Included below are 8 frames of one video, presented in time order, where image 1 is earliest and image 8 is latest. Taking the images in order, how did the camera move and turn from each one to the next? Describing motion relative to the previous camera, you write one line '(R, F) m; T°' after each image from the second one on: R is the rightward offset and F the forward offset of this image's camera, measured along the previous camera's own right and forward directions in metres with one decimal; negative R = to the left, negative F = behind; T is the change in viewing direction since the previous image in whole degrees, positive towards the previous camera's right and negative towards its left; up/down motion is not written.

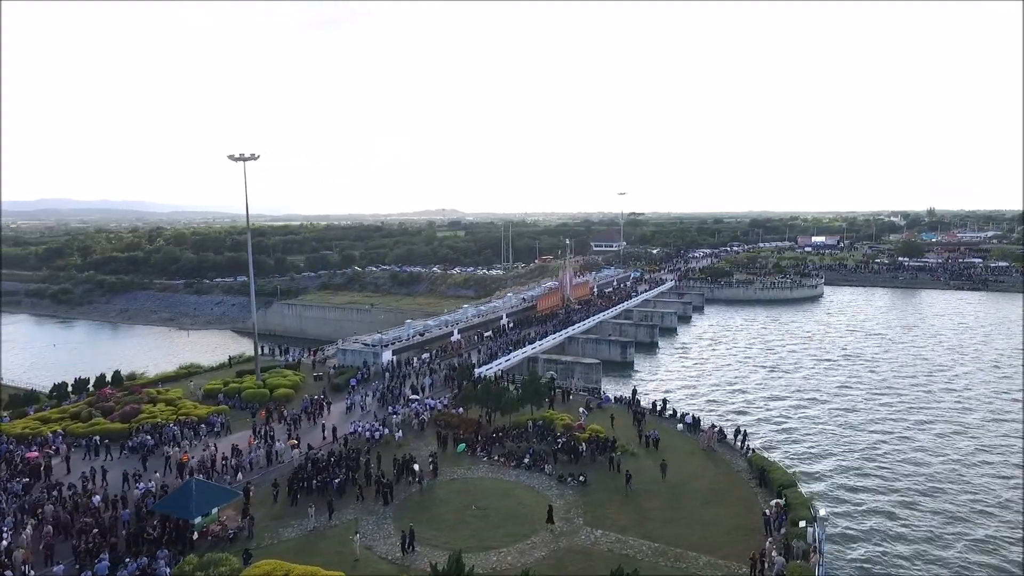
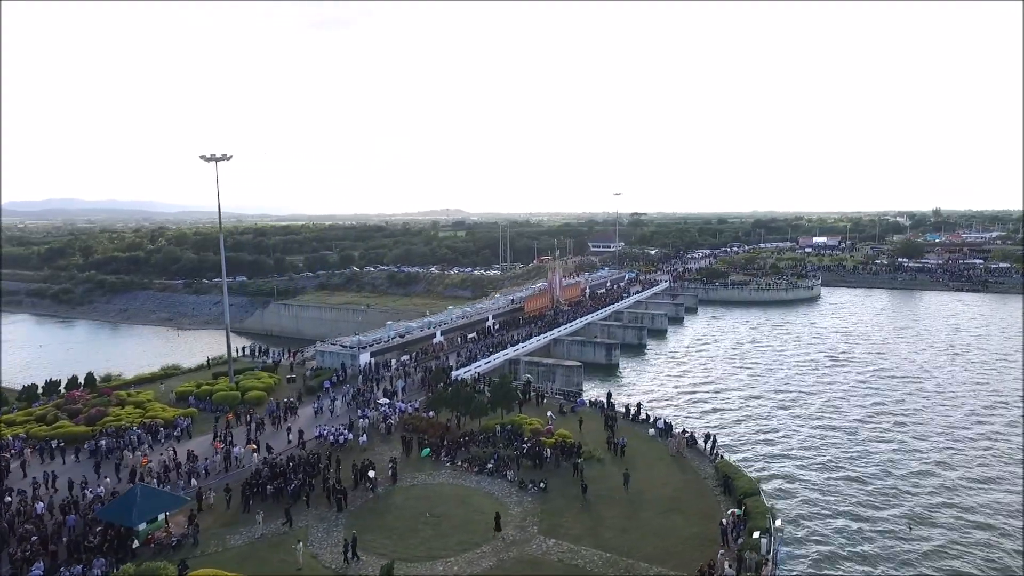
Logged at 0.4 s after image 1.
(+1.4, +0.4) m; 0°
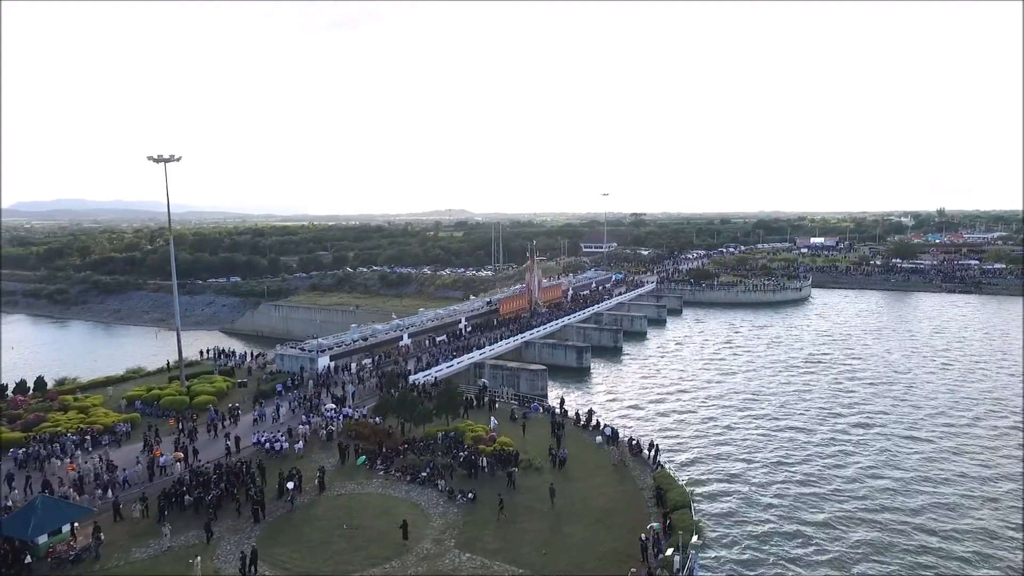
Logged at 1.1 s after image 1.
(+2.3, +0.6) m; 0°
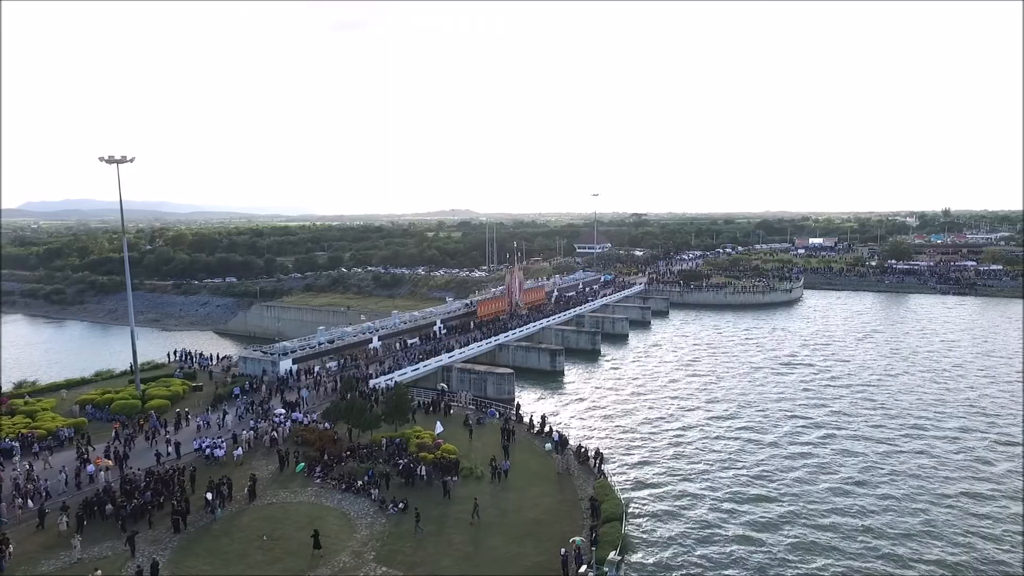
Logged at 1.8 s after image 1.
(+2.1, +0.5) m; -1°
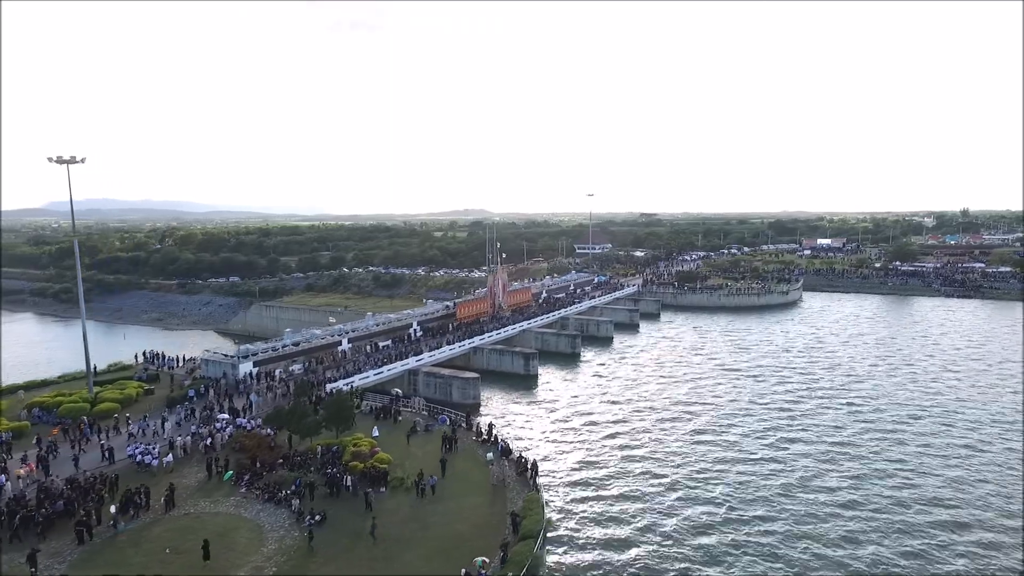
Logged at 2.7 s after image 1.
(+2.6, +0.8) m; -1°
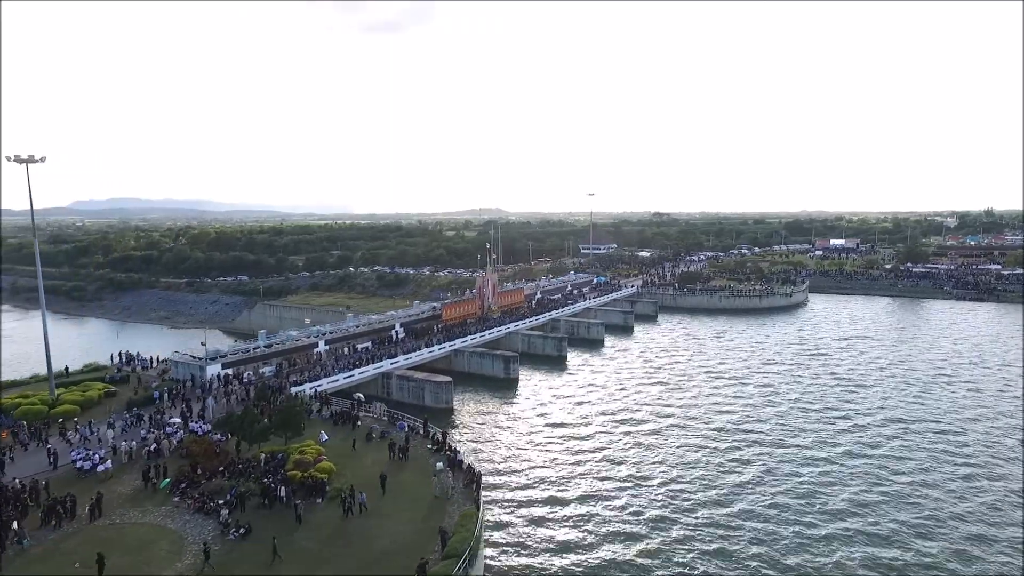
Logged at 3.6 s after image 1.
(+2.3, +0.9) m; -2°
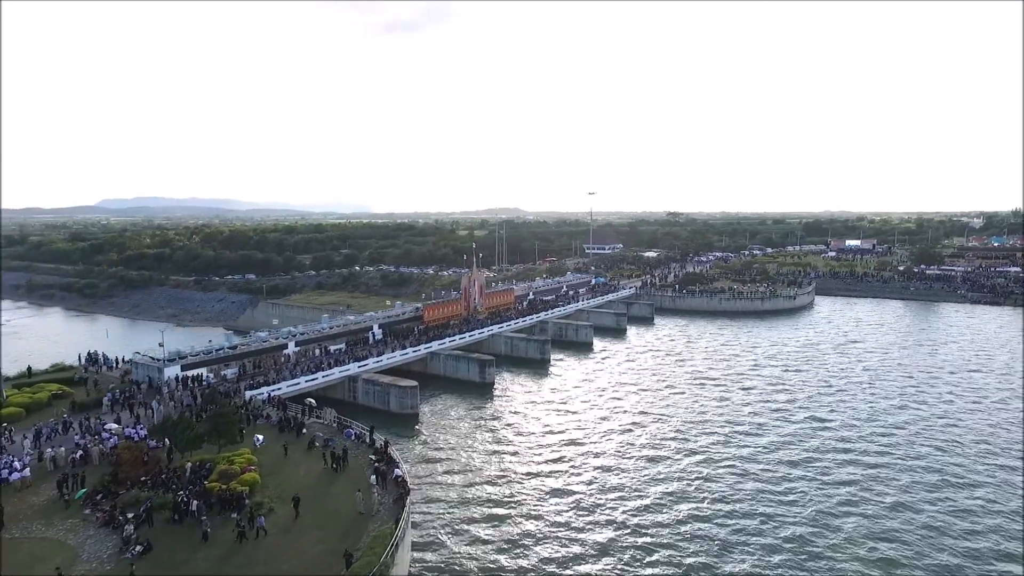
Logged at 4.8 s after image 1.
(+2.6, +1.4) m; -2°
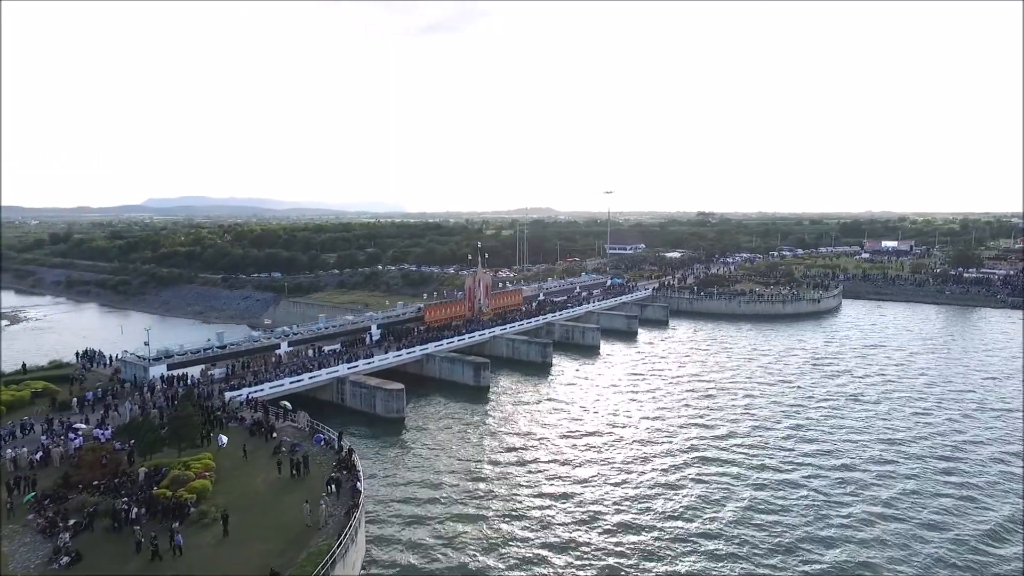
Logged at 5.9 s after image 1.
(+2.1, +1.2) m; -3°
